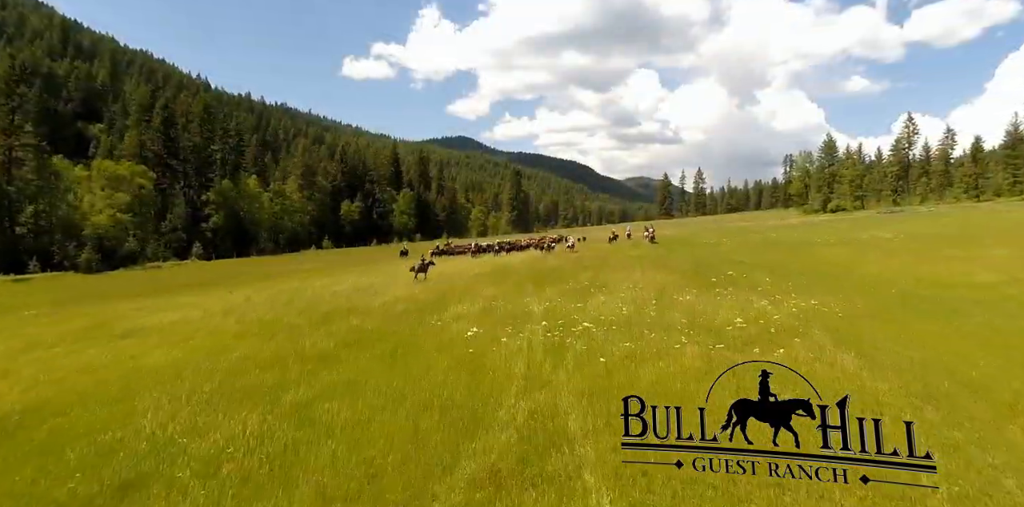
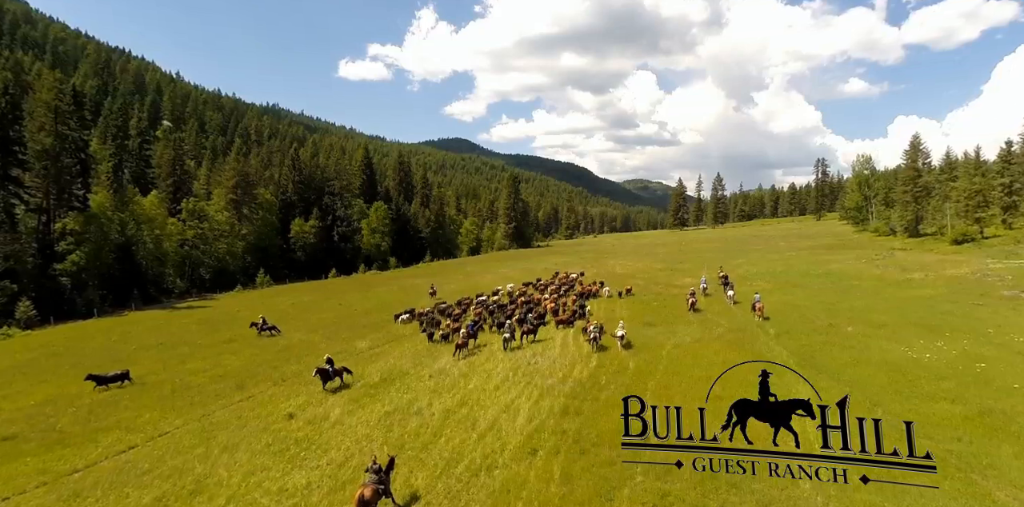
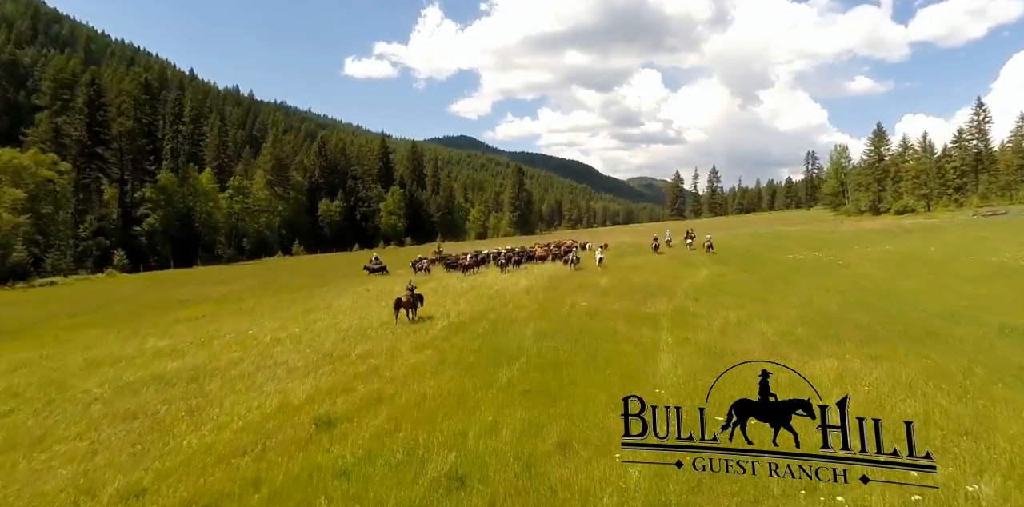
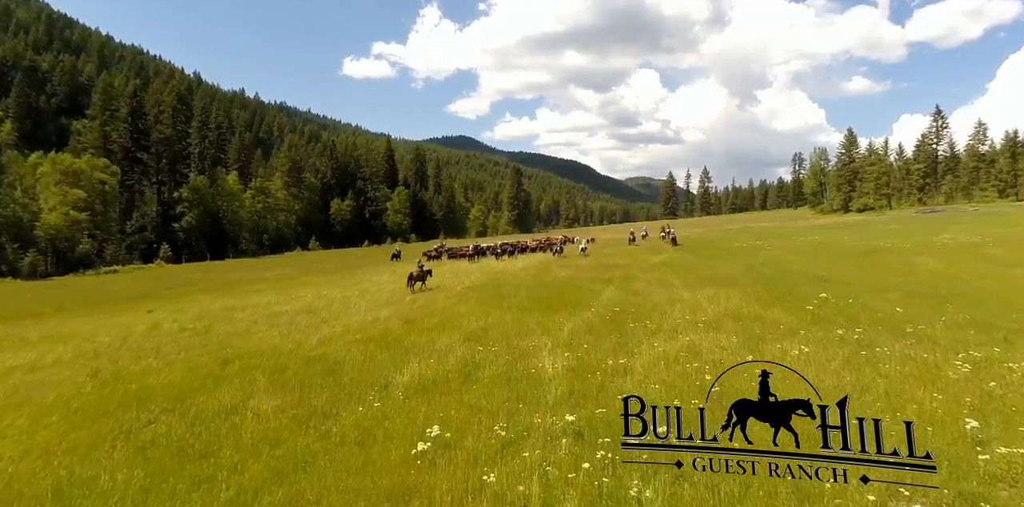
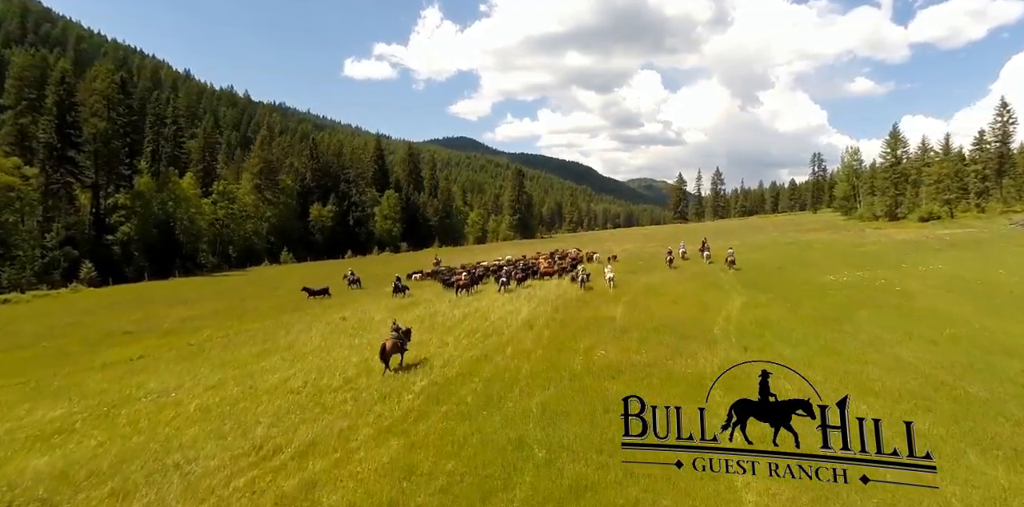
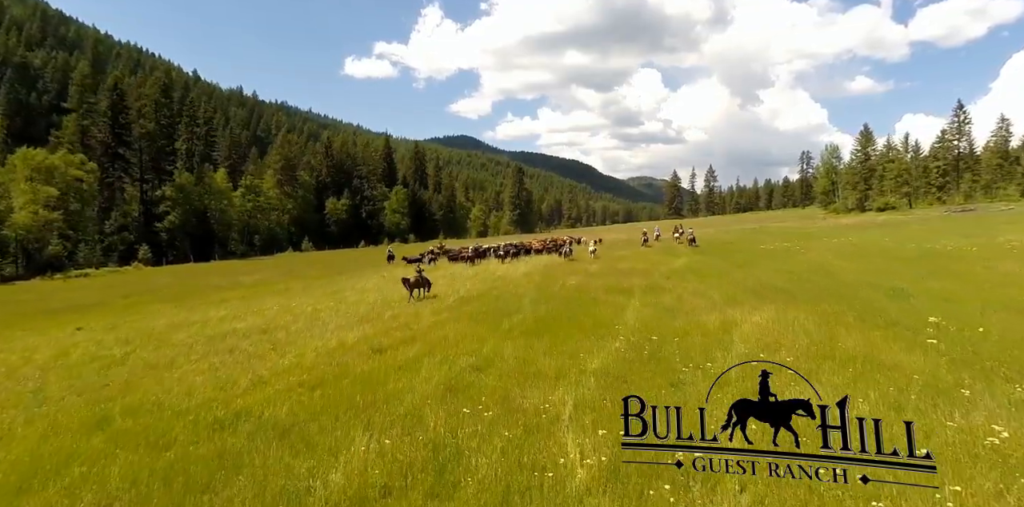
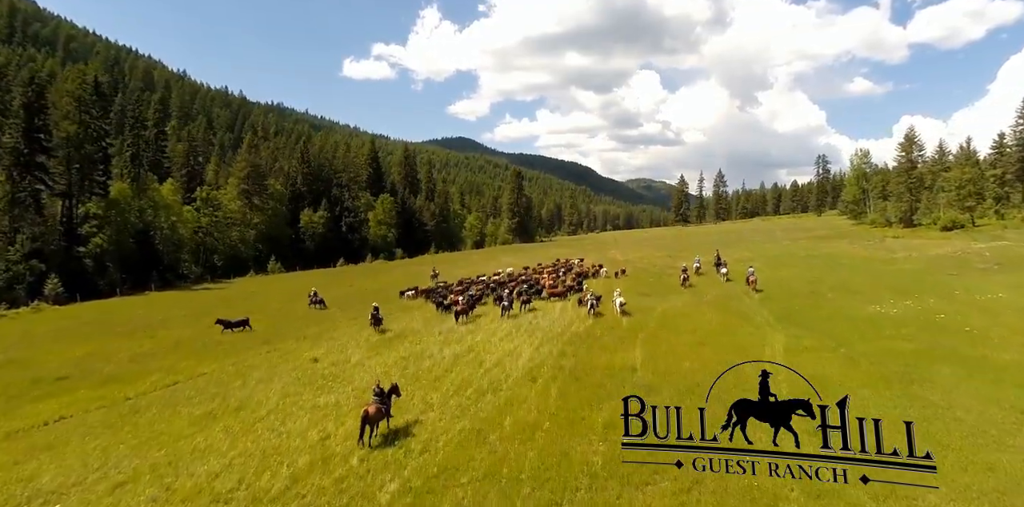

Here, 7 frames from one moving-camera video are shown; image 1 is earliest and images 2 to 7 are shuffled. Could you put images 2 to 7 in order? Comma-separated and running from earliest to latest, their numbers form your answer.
4, 6, 3, 5, 7, 2
